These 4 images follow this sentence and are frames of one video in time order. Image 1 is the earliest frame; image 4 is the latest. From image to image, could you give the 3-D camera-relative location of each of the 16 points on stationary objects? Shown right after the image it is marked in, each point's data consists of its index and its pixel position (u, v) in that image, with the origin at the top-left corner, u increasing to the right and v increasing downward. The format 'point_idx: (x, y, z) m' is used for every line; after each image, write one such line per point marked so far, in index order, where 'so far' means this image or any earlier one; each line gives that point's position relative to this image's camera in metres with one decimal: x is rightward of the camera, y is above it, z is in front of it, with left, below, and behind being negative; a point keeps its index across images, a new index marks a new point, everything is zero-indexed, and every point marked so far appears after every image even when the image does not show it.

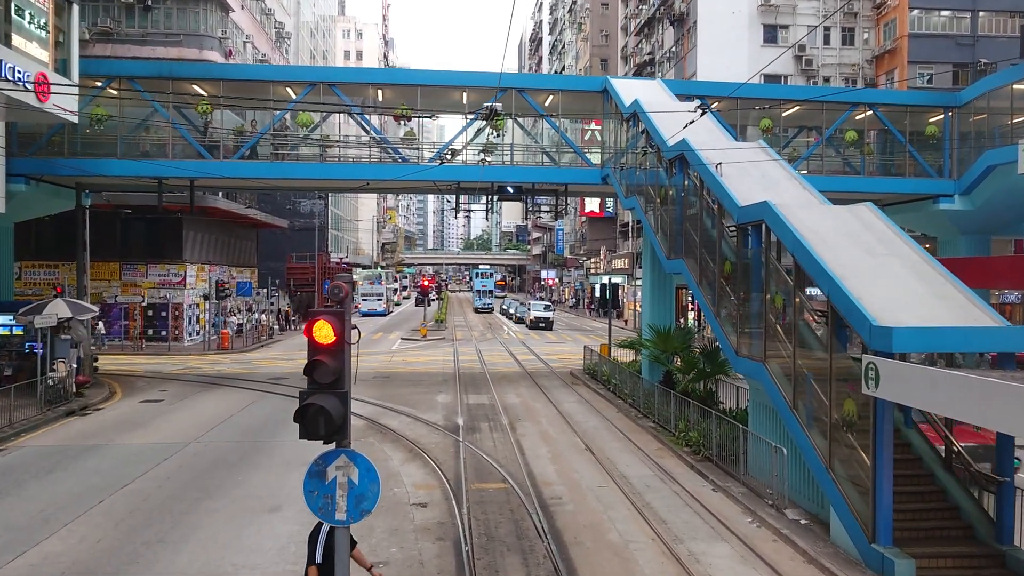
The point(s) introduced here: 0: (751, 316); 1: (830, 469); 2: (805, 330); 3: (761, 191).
0: (+3.2, -0.4, +11.4) m
1: (+3.4, -1.9, +8.9) m
2: (+3.4, -0.5, +9.7) m
3: (+3.6, +1.4, +12.3) m
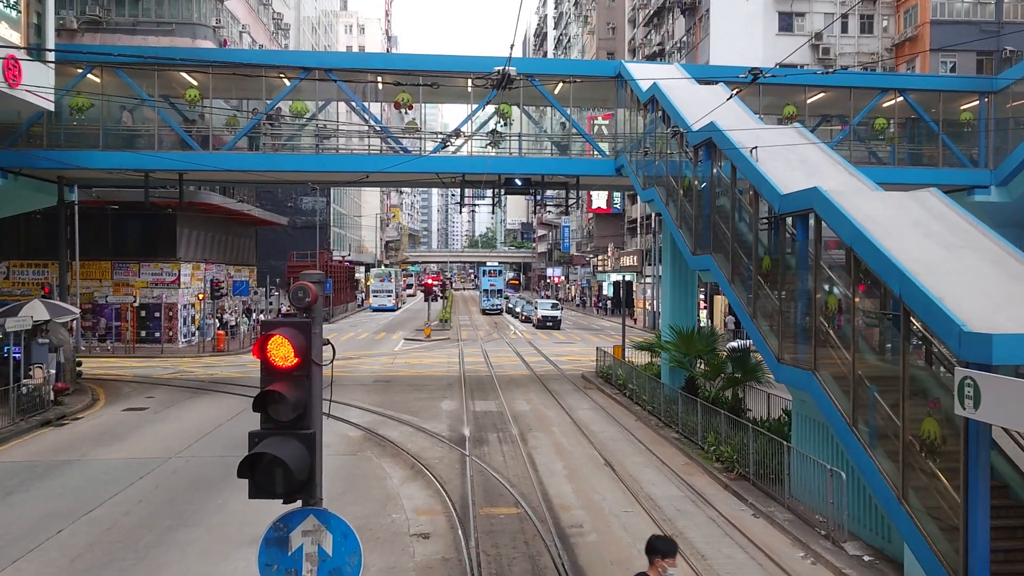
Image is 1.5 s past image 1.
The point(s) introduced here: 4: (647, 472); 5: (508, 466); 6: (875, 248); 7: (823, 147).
0: (+3.4, -0.4, +10.0) m
1: (+3.5, -1.9, +7.6) m
2: (+3.5, -0.5, +8.3) m
3: (+3.8, +1.4, +10.9) m
4: (+1.9, -2.7, +12.2) m
5: (-0.1, -2.6, +12.5) m
6: (+3.5, +0.4, +8.0) m
7: (+4.6, +2.1, +12.4) m
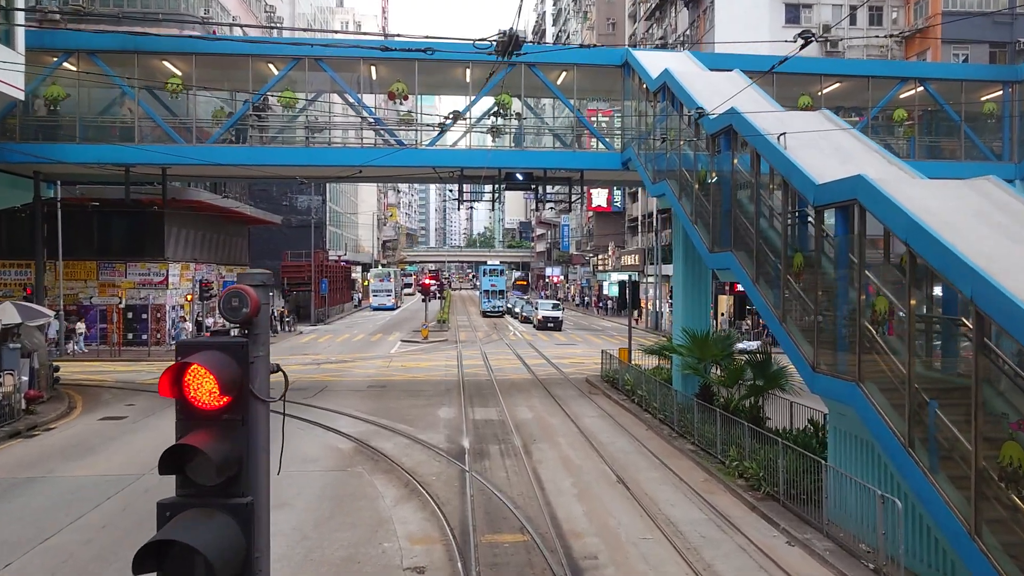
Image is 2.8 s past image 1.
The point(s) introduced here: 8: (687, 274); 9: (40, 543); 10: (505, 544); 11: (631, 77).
0: (+3.4, -0.4, +9.0) m
1: (+3.6, -1.9, +6.5) m
2: (+3.6, -0.5, +7.3) m
3: (+3.8, +1.4, +9.9) m
4: (+2.0, -2.7, +11.2) m
5: (0.0, -2.7, +11.4) m
6: (+3.5, +0.4, +7.0) m
7: (+4.6, +2.1, +11.3) m
8: (+3.4, +0.3, +16.2) m
9: (-5.1, -2.7, +9.1) m
10: (-0.1, -2.7, +8.8) m
11: (+2.8, +5.0, +19.9) m
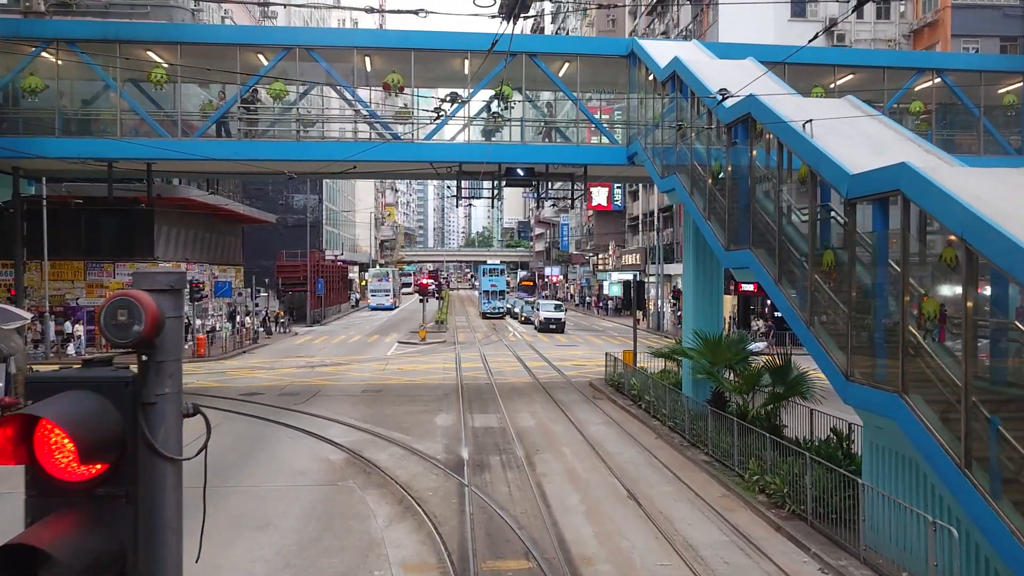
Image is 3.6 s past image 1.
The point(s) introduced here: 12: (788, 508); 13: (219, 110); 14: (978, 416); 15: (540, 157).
0: (+3.5, -0.4, +8.1) m
1: (+3.6, -1.9, +5.7) m
2: (+3.6, -0.5, +6.4) m
3: (+3.9, +1.4, +9.0) m
4: (+2.0, -2.7, +10.3) m
5: (0.0, -2.7, +10.6) m
6: (+3.6, +0.4, +6.1) m
7: (+4.6, +2.1, +10.5) m
8: (+3.4, +0.3, +15.3) m
9: (-5.0, -2.8, +8.2) m
10: (0.0, -2.7, +8.0) m
11: (+2.8, +5.0, +19.1) m
12: (+3.2, -2.6, +9.8) m
13: (-6.4, +3.9, +18.6) m
14: (+3.6, -1.0, +6.5) m
15: (+0.6, +3.0, +19.3) m
